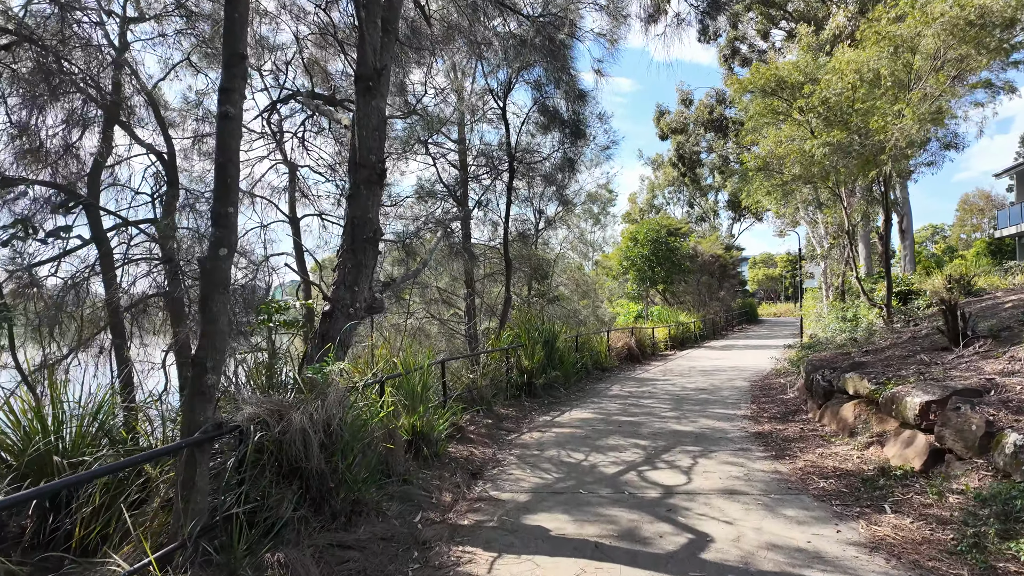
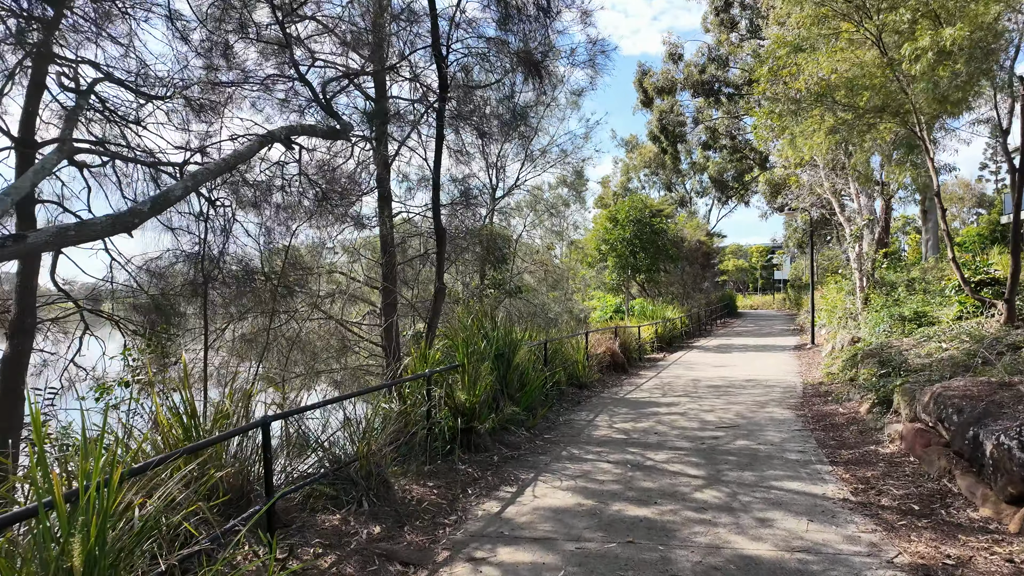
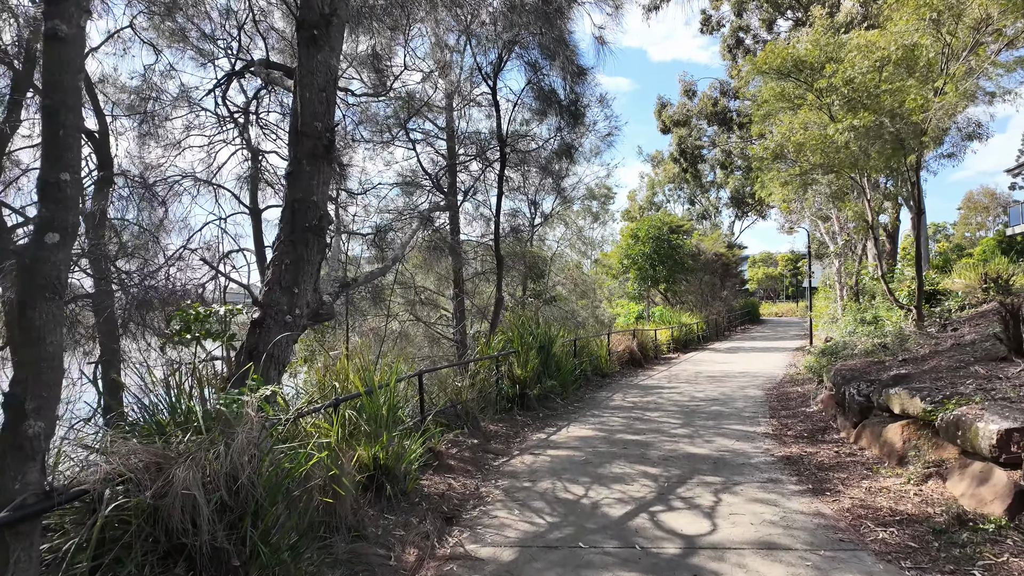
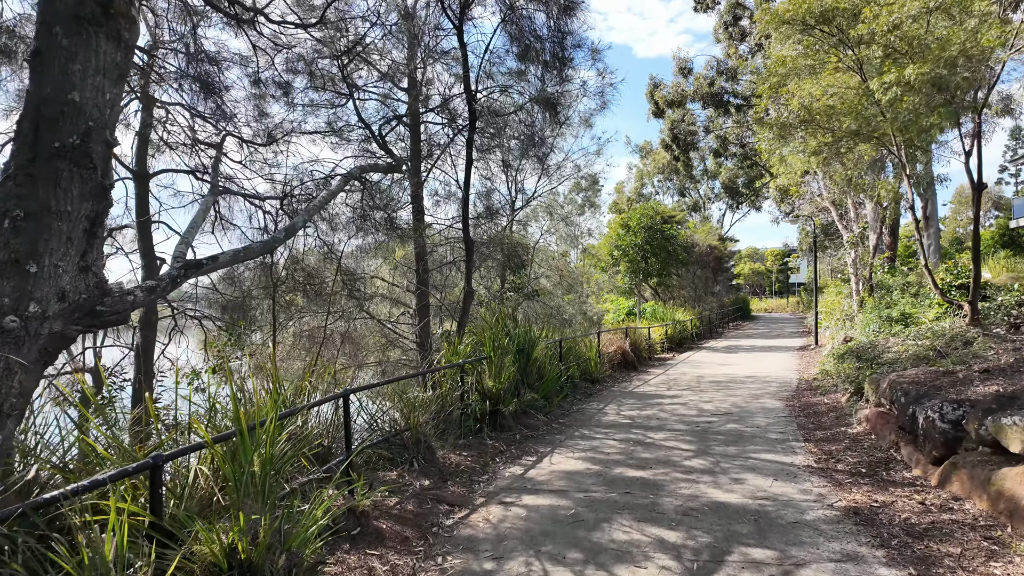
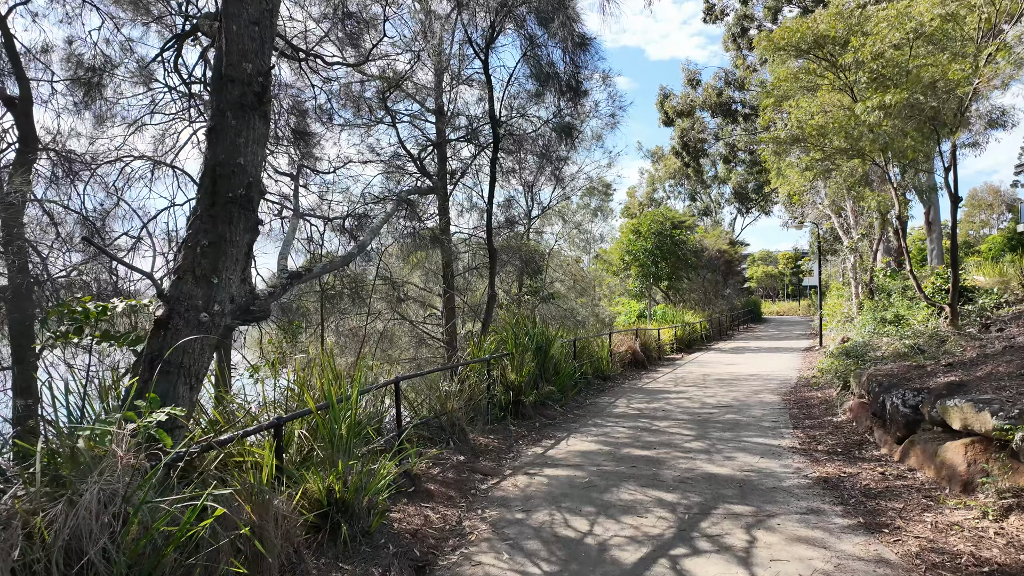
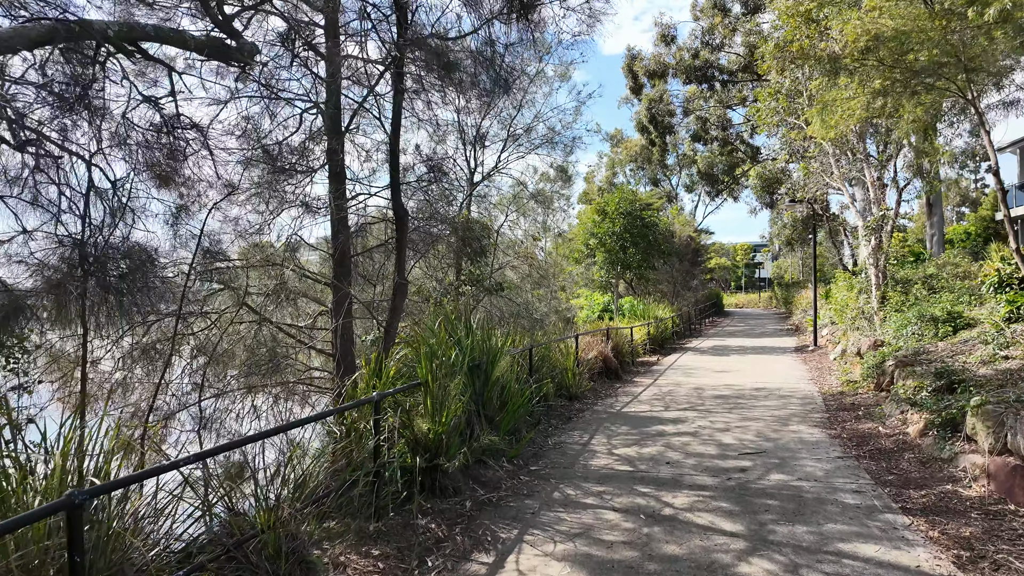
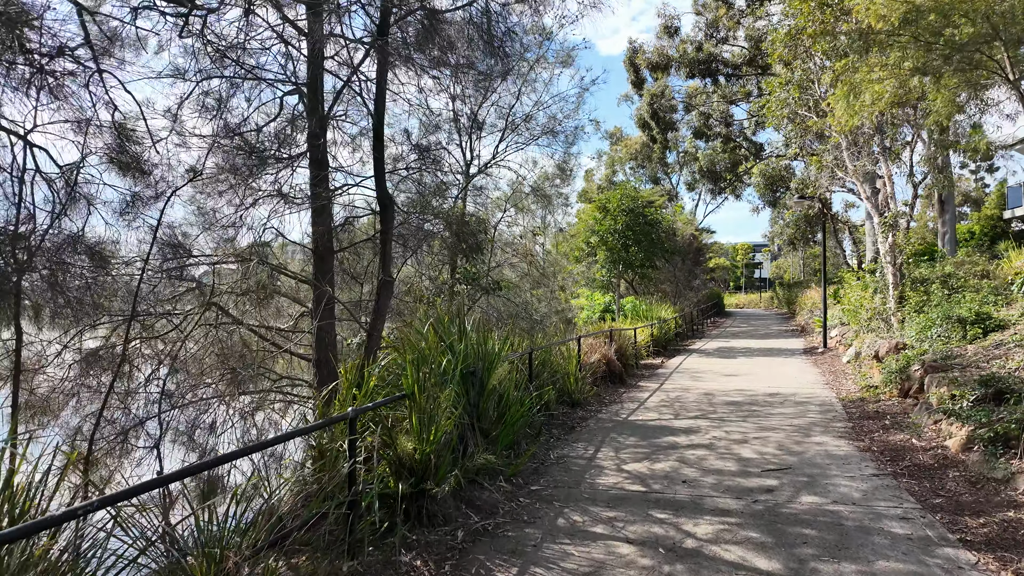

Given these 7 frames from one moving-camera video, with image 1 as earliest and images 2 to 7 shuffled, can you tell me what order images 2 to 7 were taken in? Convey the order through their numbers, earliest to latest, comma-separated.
3, 5, 4, 2, 6, 7
